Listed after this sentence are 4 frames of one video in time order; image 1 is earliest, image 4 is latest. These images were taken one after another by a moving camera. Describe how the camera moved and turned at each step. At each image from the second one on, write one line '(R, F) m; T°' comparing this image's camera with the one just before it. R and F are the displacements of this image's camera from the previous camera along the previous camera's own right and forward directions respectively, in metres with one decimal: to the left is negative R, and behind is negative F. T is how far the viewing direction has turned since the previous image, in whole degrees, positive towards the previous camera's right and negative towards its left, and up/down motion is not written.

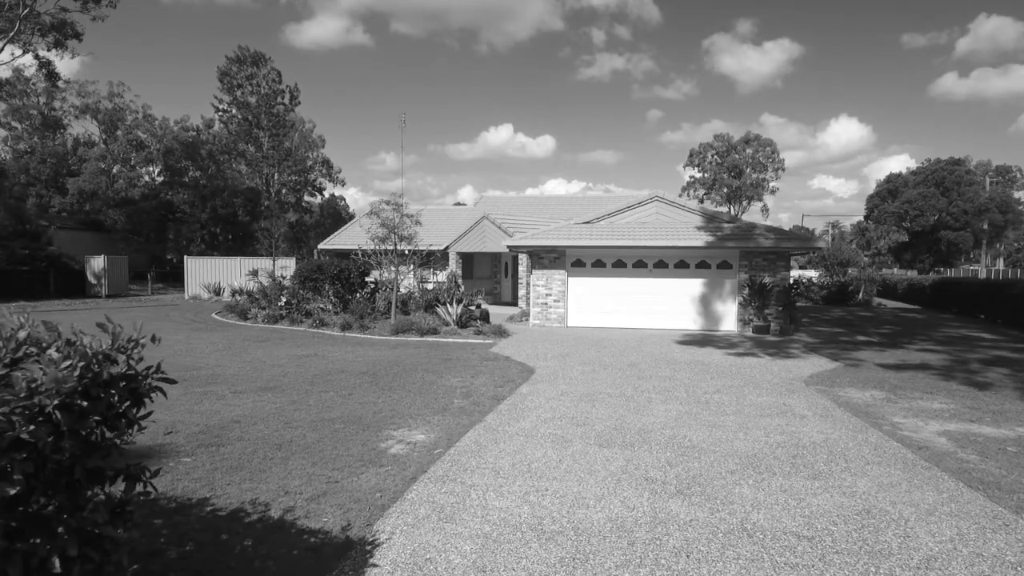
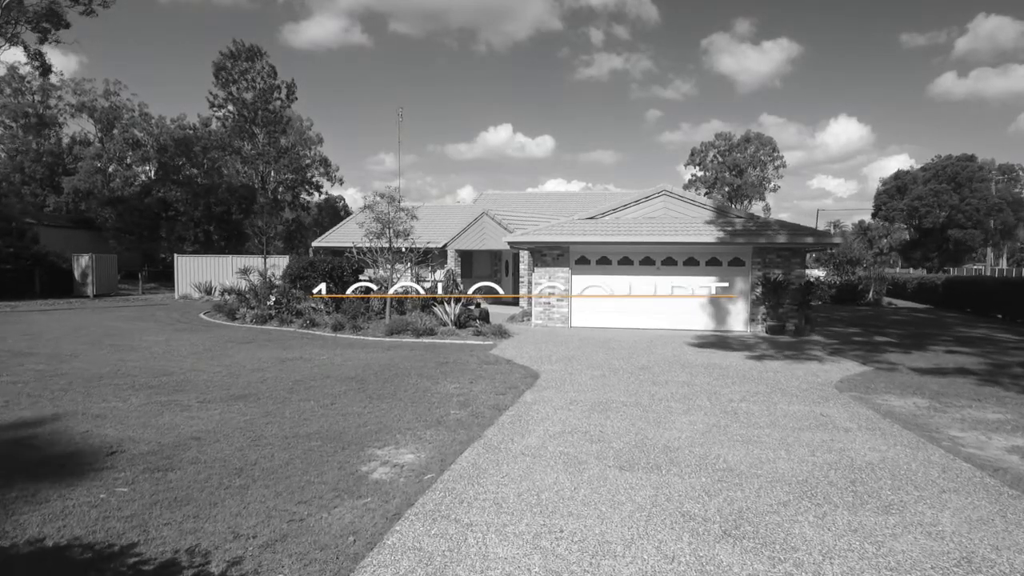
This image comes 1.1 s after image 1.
(0.0, +0.9) m; 0°
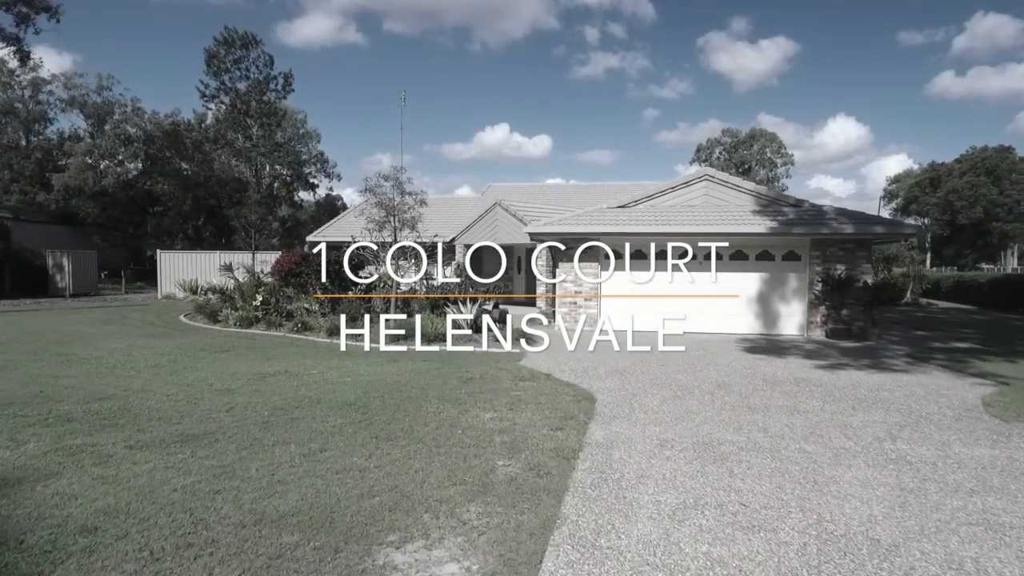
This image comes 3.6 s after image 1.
(-0.4, +2.2) m; 0°
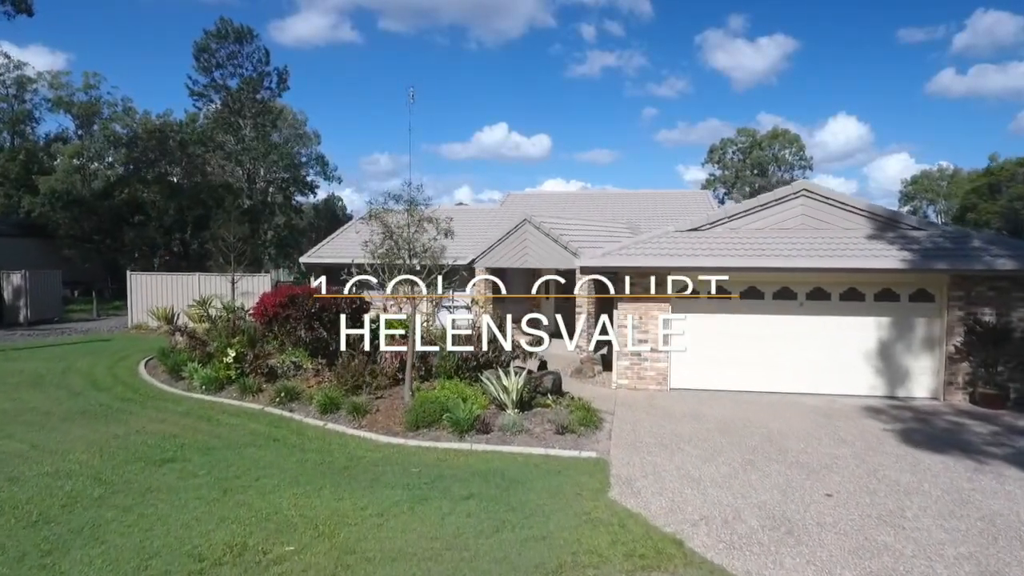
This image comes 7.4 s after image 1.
(-0.6, +3.5) m; 0°
